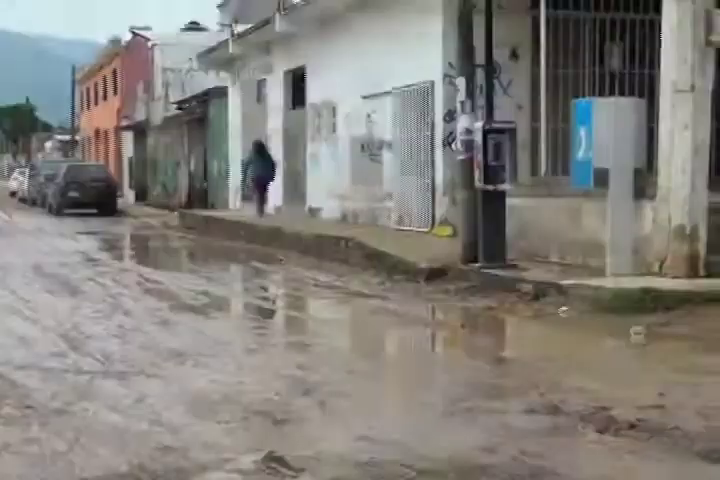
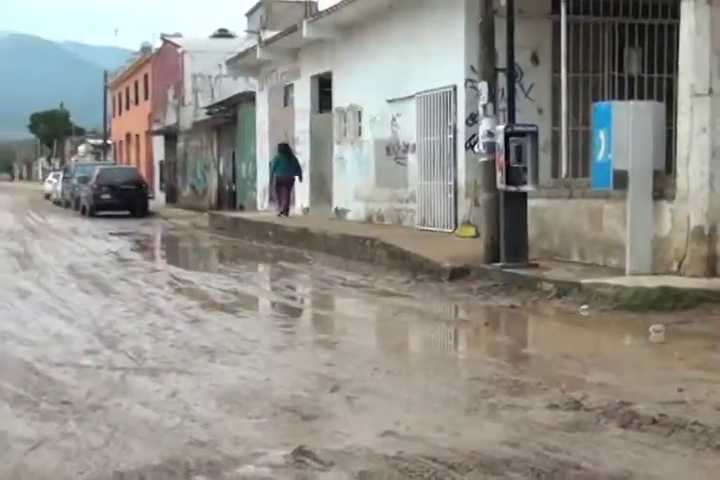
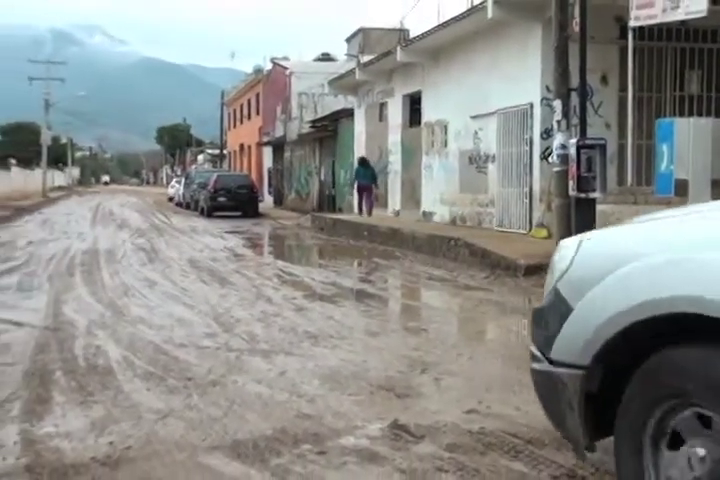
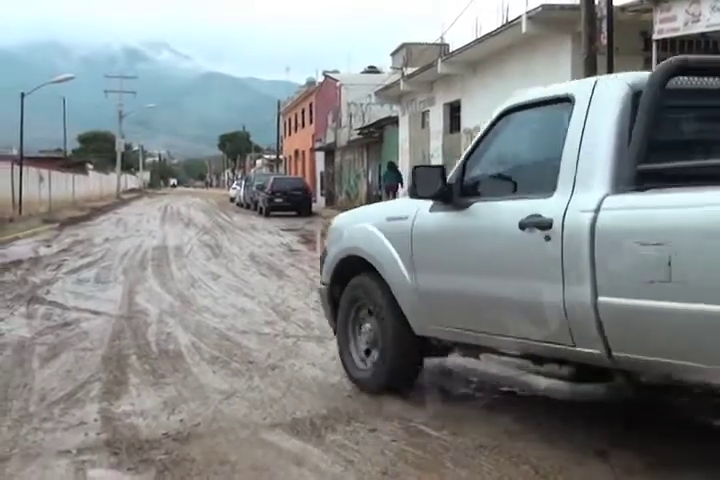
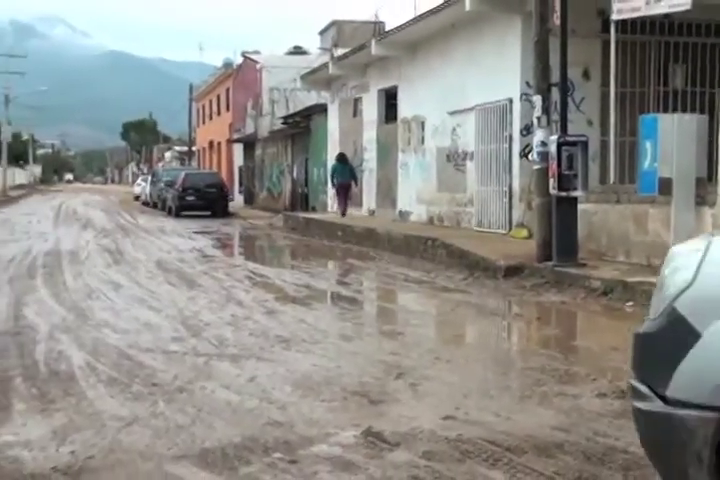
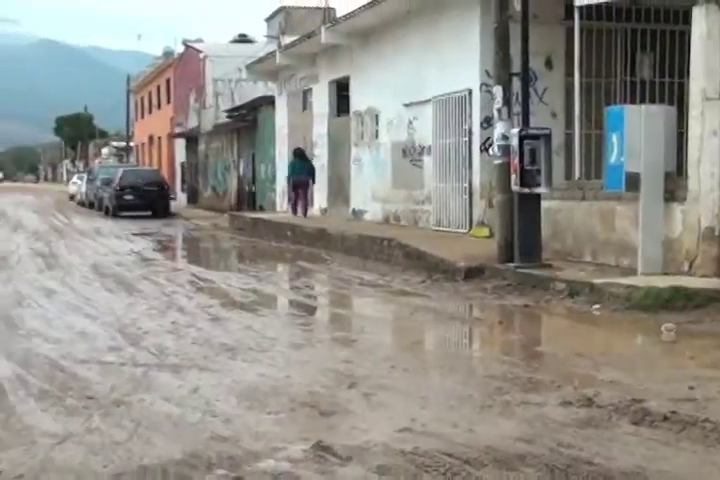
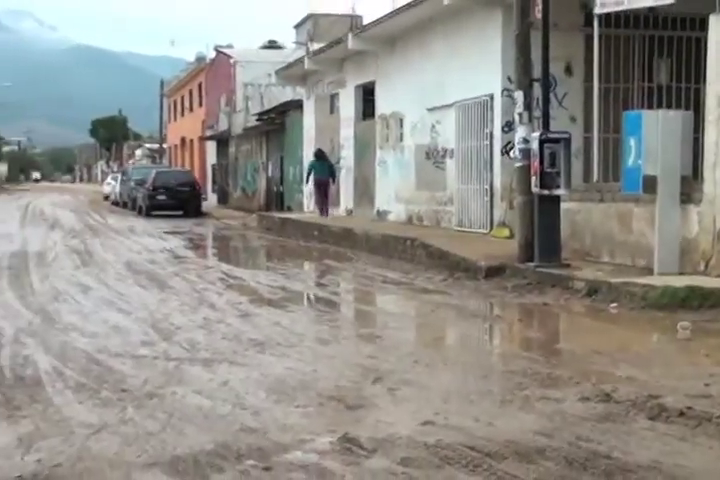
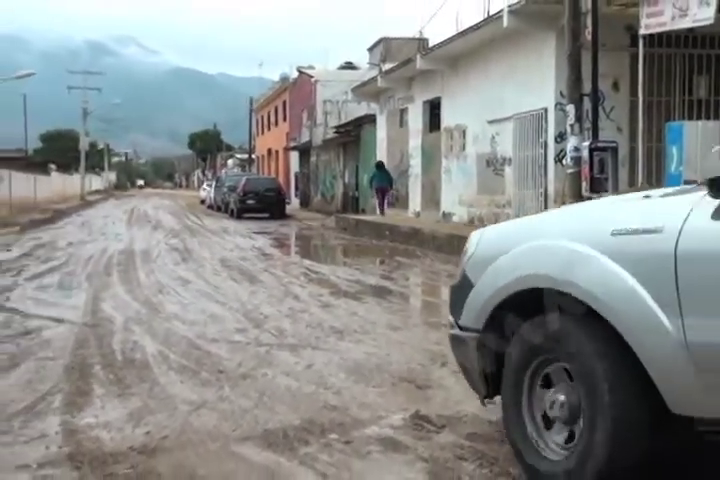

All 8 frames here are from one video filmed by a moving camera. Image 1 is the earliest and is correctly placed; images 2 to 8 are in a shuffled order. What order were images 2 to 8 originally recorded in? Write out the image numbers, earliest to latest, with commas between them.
2, 6, 7, 5, 3, 8, 4
